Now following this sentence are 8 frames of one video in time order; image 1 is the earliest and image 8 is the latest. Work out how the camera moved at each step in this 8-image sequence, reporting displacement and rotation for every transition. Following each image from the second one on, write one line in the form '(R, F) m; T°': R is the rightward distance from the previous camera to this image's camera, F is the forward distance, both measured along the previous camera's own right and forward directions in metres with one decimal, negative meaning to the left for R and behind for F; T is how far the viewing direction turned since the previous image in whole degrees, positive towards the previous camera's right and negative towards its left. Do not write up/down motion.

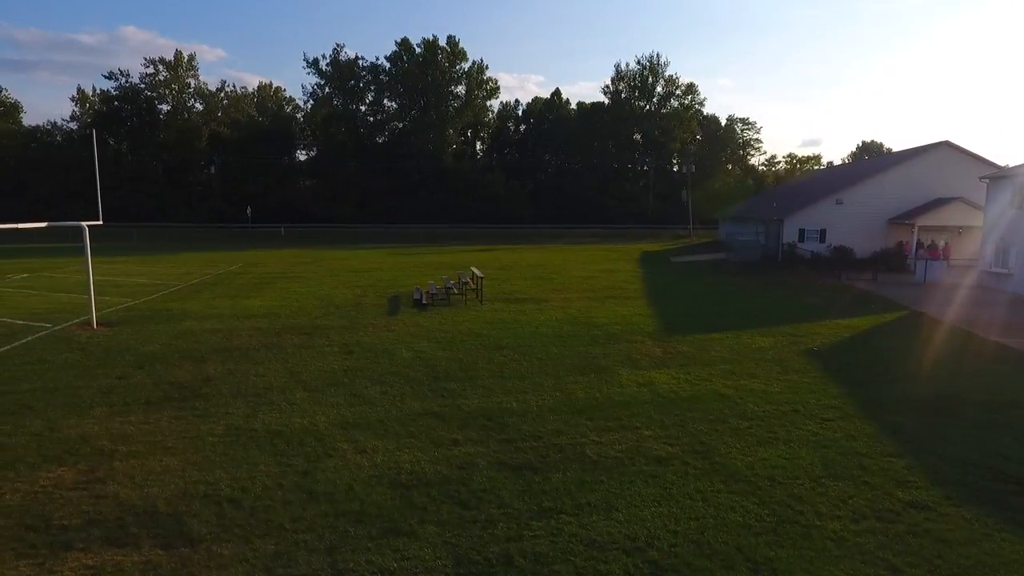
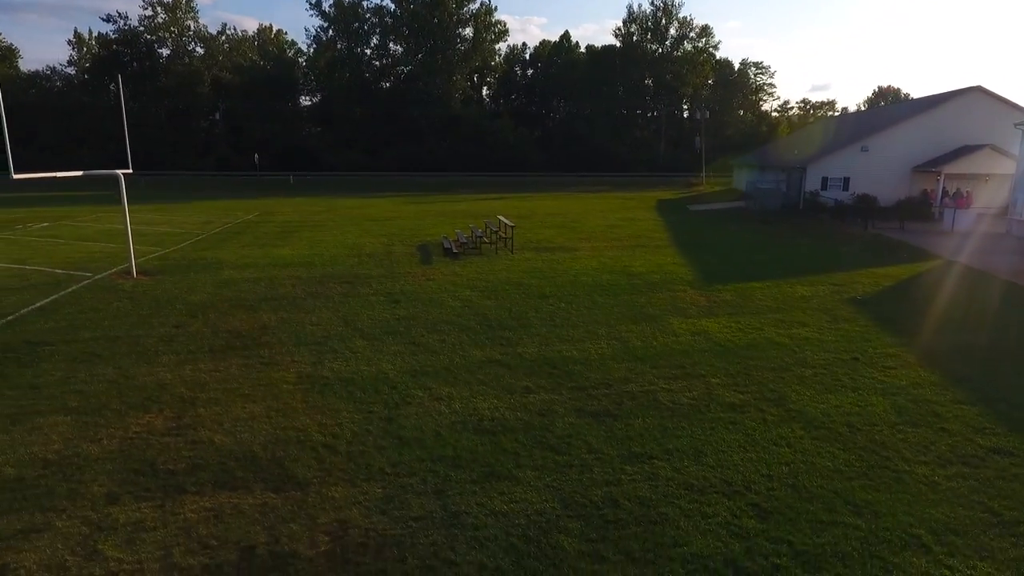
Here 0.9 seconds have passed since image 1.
(-0.8, 0.0) m; 0°
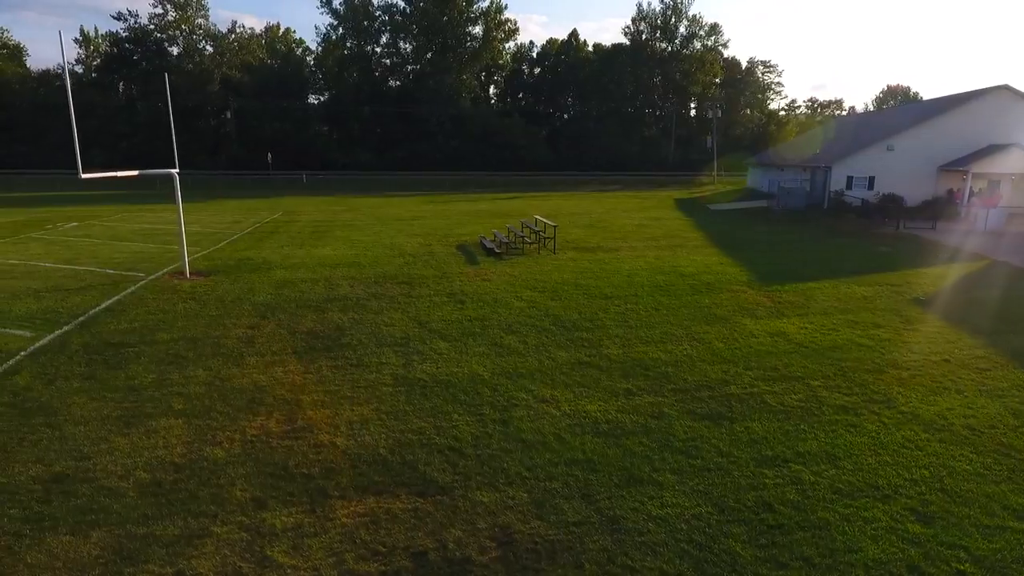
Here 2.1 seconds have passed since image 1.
(-1.1, 0.0) m; 0°
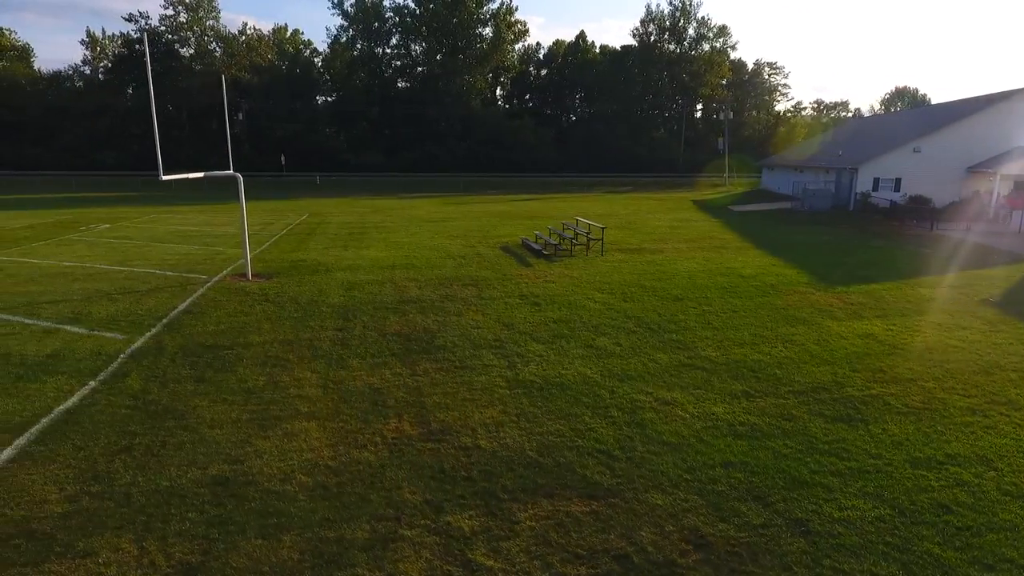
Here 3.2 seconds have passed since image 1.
(-1.3, 0.0) m; 0°
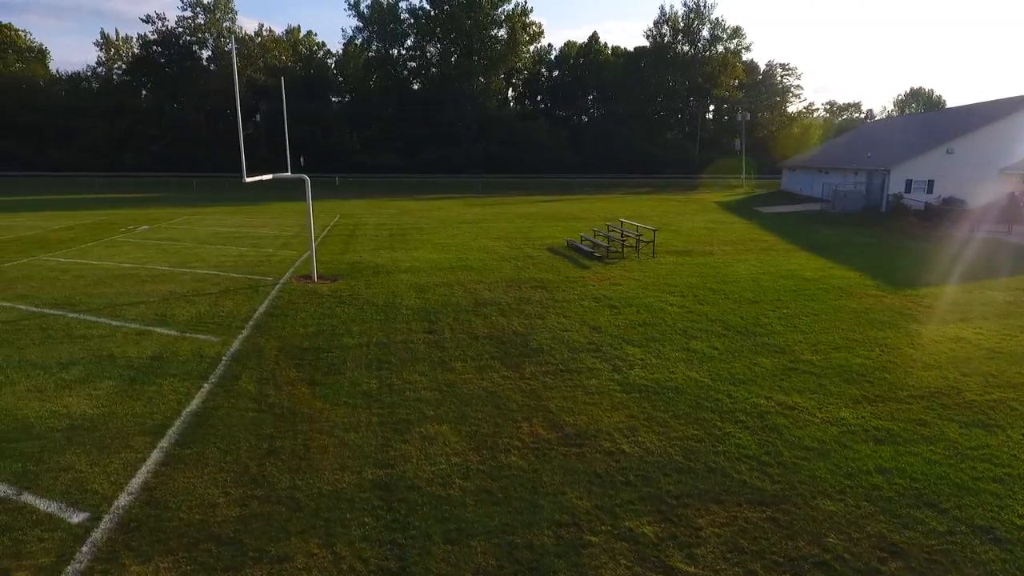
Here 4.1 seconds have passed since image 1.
(-1.2, 0.0) m; 0°
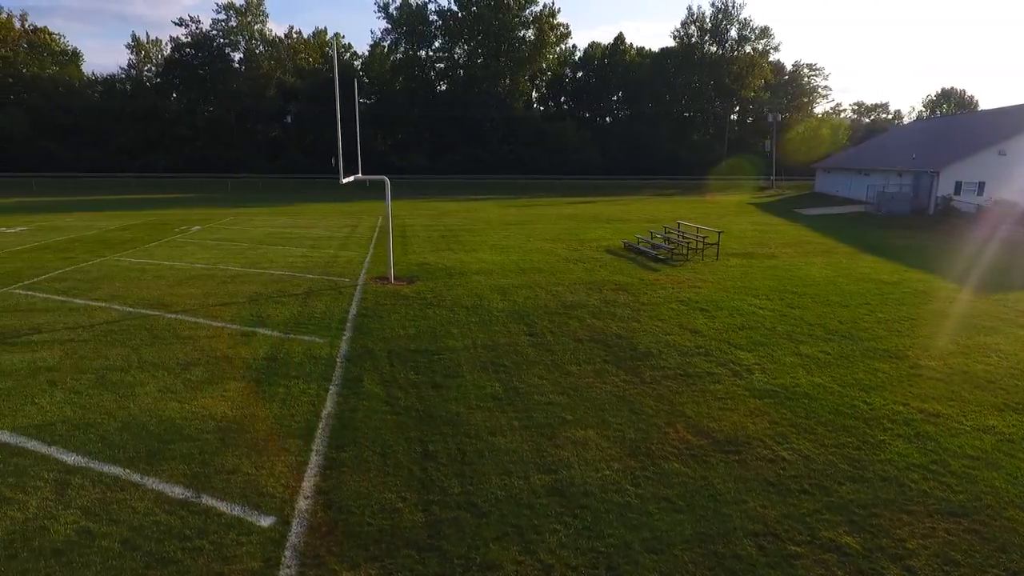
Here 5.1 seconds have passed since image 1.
(-1.3, 0.0) m; -1°
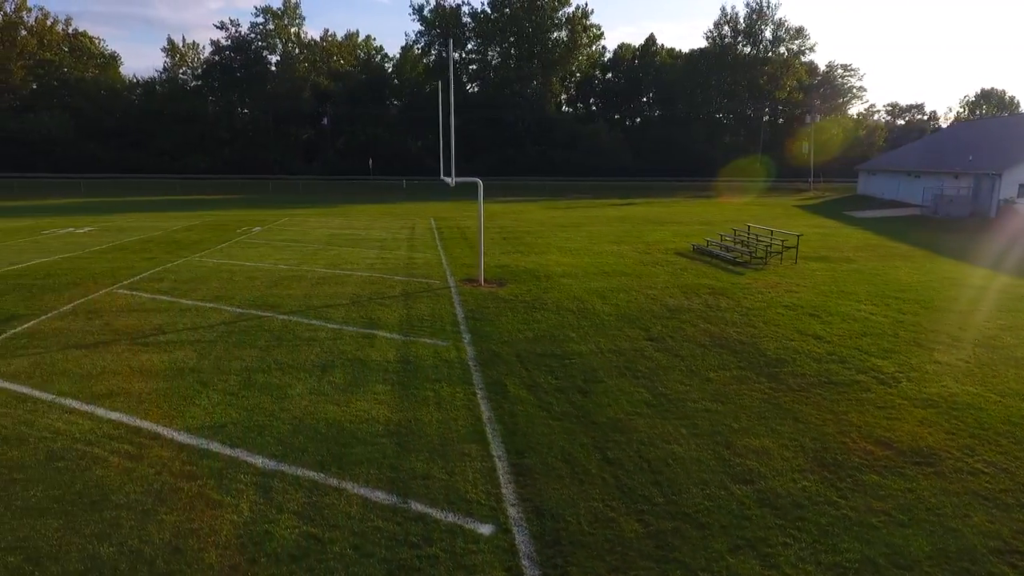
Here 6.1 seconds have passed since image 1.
(-1.5, +0.1) m; -2°
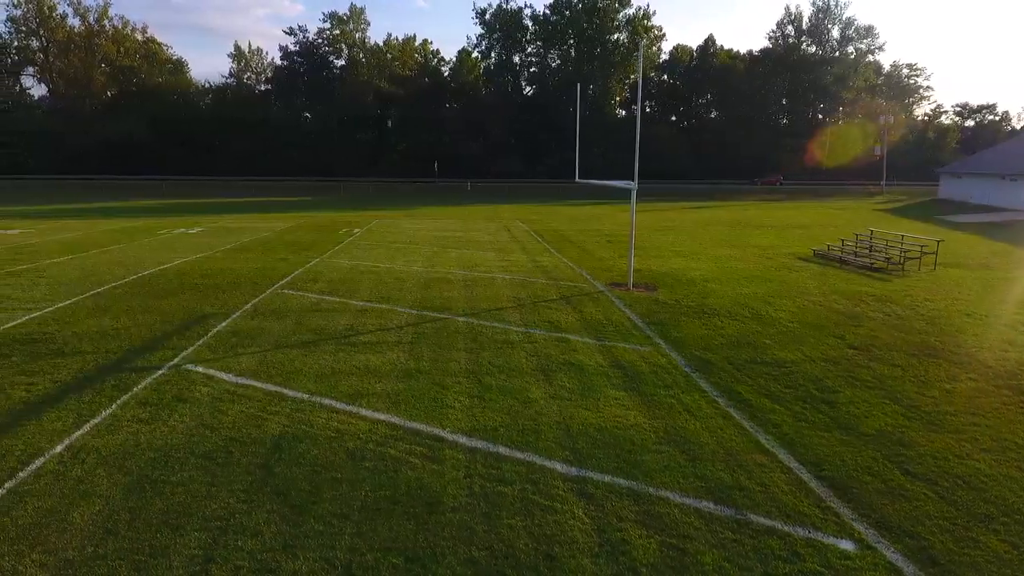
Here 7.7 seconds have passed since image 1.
(-2.2, 0.0) m; -3°
